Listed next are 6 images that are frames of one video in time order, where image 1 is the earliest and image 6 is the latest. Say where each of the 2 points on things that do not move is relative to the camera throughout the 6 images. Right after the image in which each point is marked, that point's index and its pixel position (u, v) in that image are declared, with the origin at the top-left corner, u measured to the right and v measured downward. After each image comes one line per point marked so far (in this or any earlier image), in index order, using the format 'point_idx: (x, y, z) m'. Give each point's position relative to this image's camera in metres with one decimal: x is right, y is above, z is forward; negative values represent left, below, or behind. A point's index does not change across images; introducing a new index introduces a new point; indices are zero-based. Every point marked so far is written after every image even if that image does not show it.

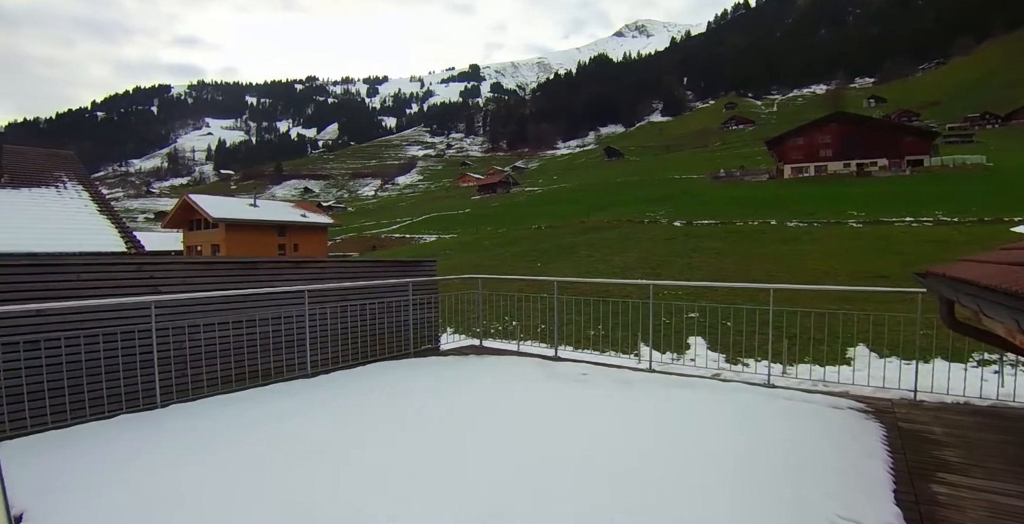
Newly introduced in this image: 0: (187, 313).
0: (-3.3, -0.5, +5.6) m
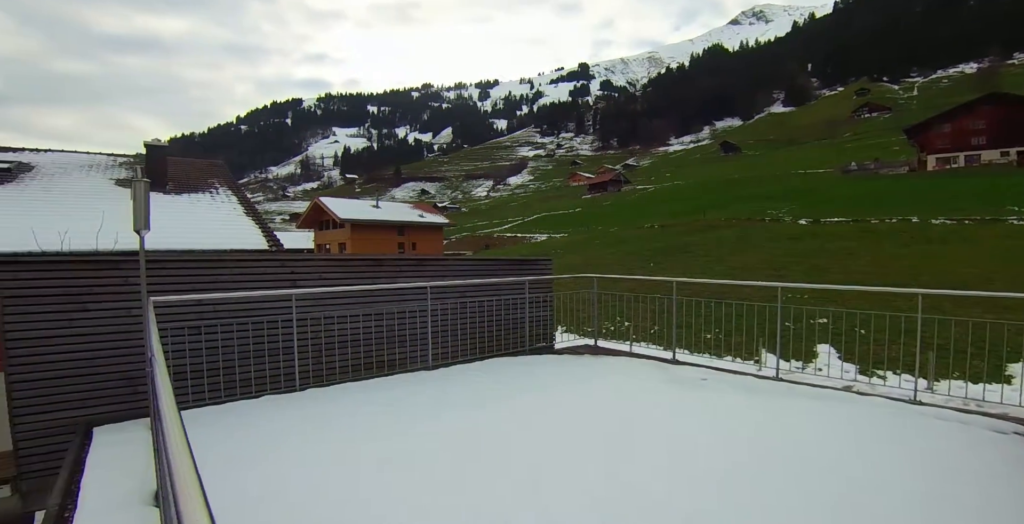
0: (-2.0, -0.5, +6.0) m
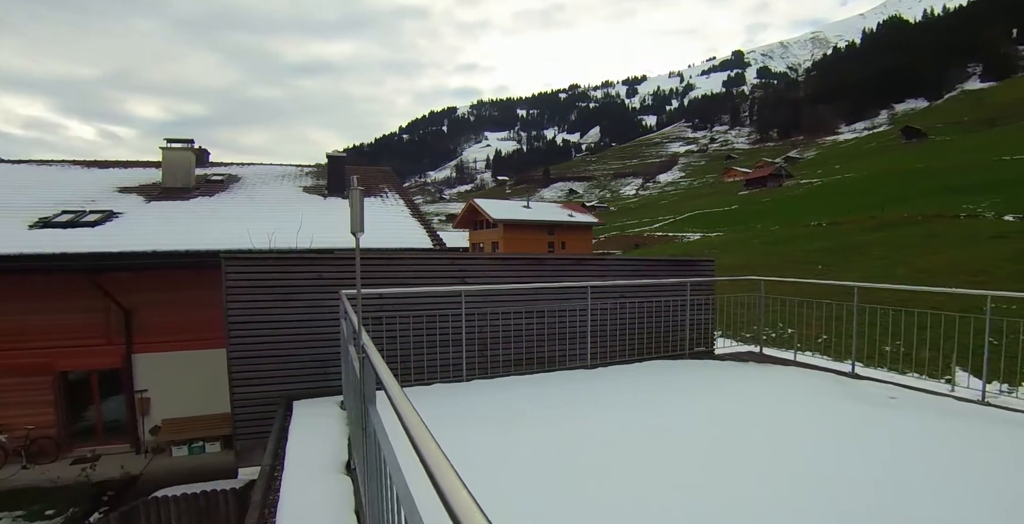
0: (-0.2, -0.5, +6.3) m
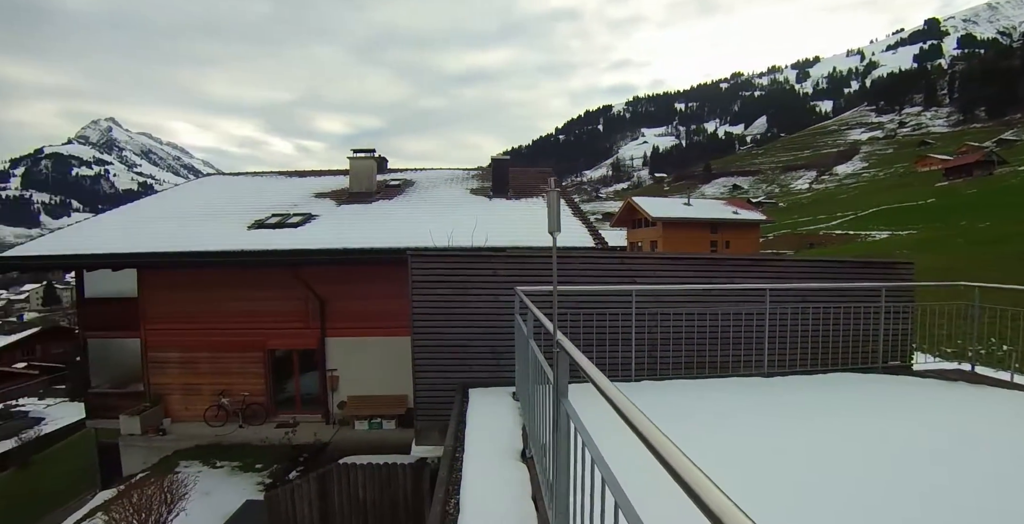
0: (+1.8, -0.5, +6.3) m
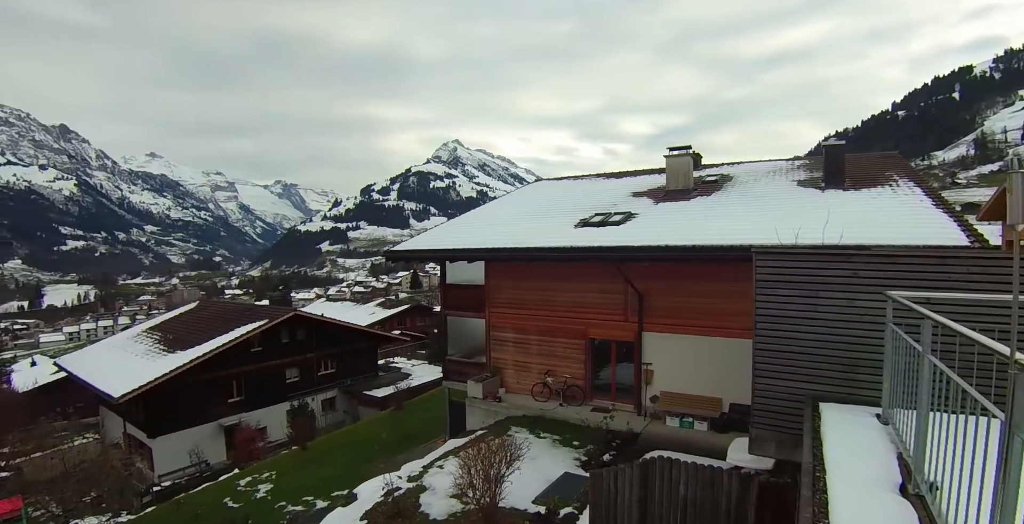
0: (+5.5, -0.5, +4.5) m
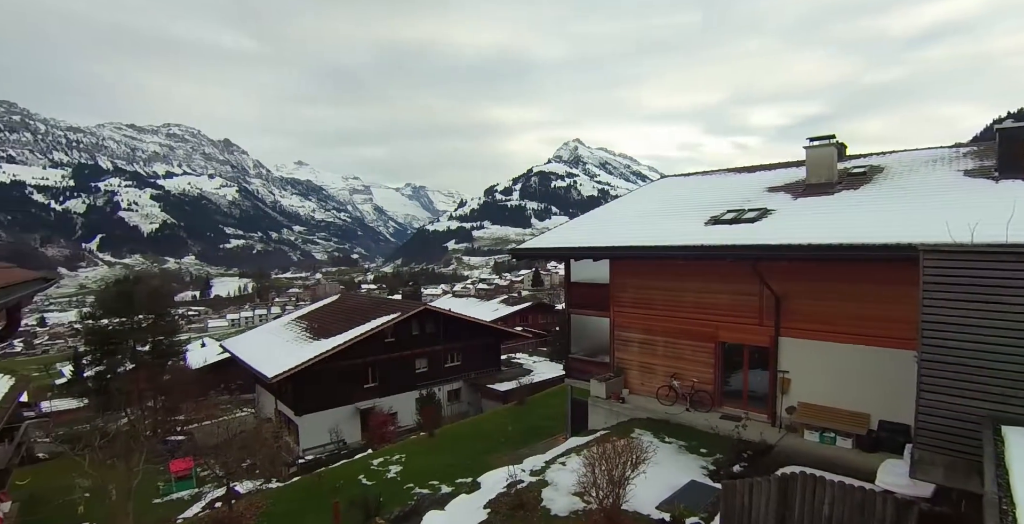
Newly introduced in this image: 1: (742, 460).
0: (+6.6, -0.6, +3.3) m
1: (+4.2, -3.5, +9.1) m
